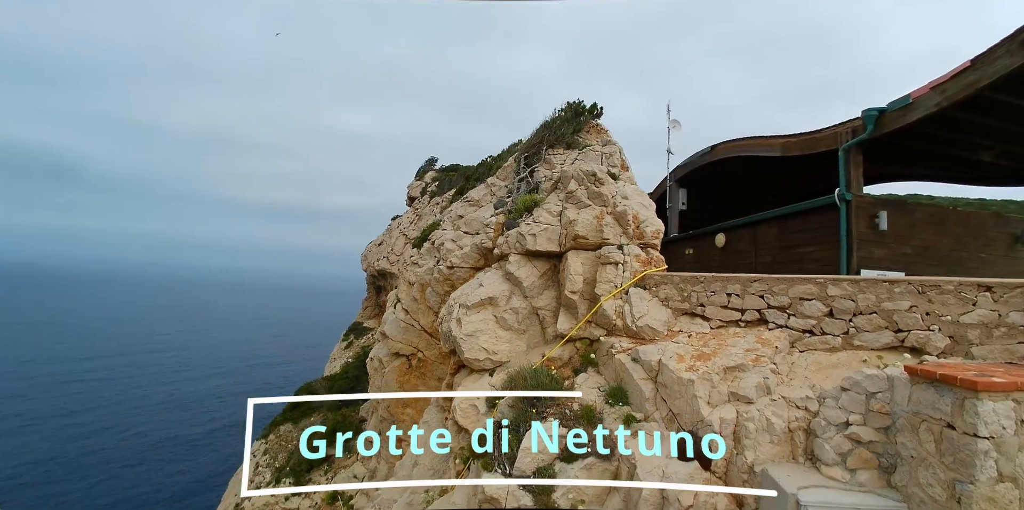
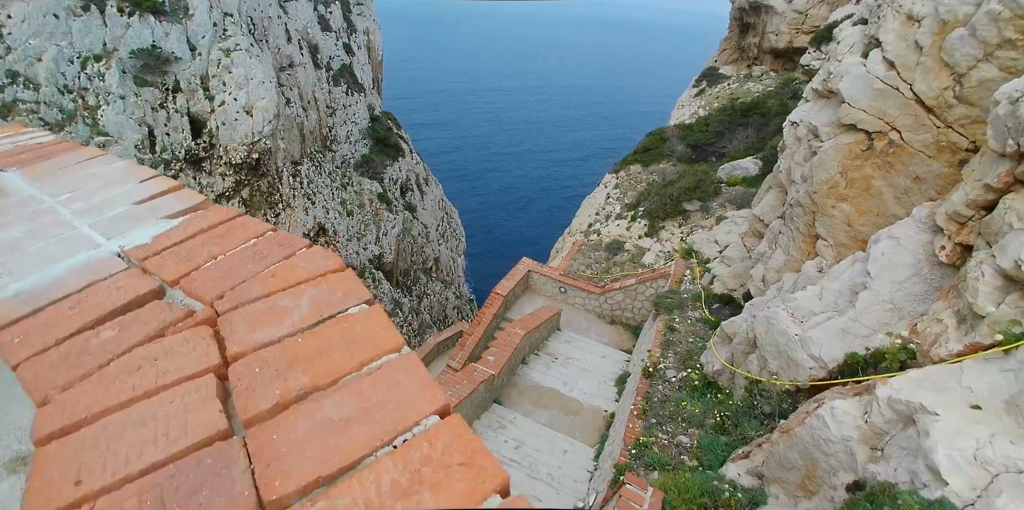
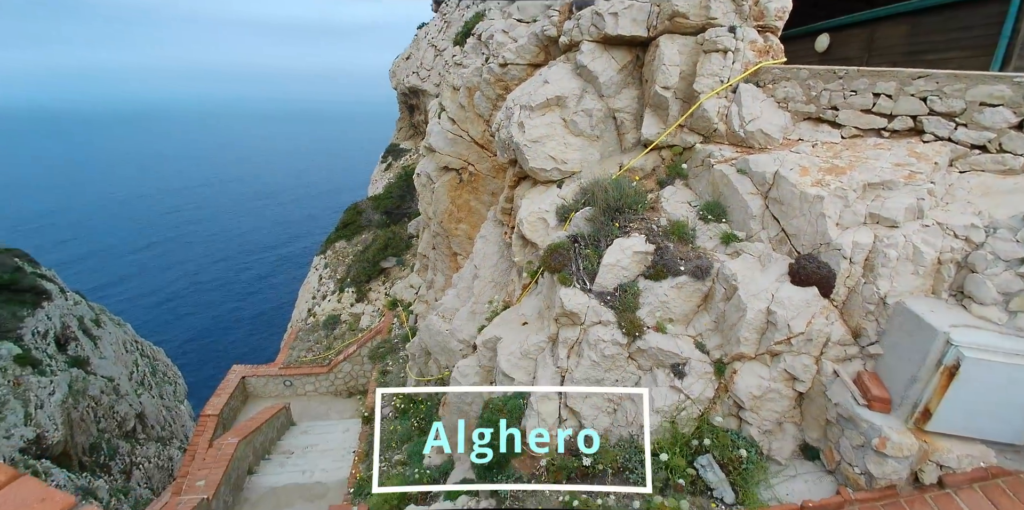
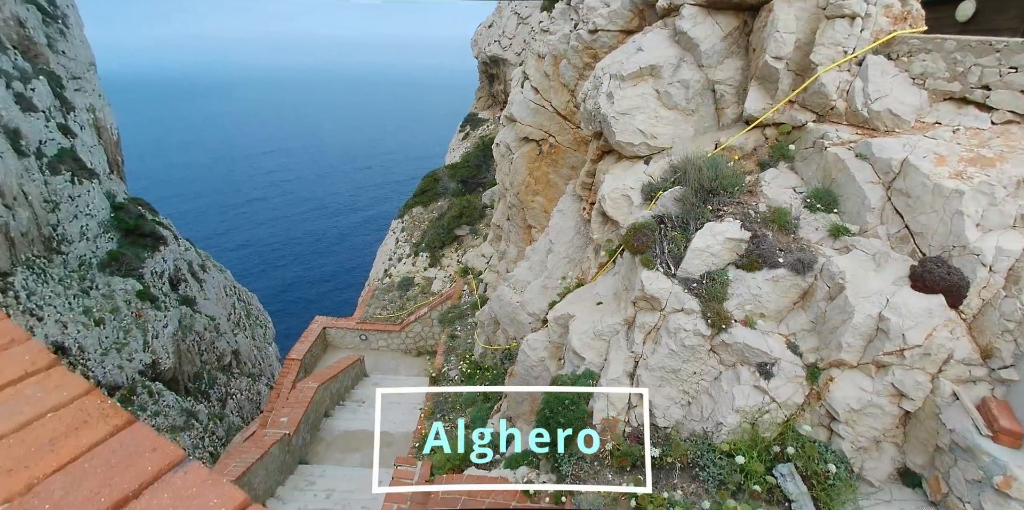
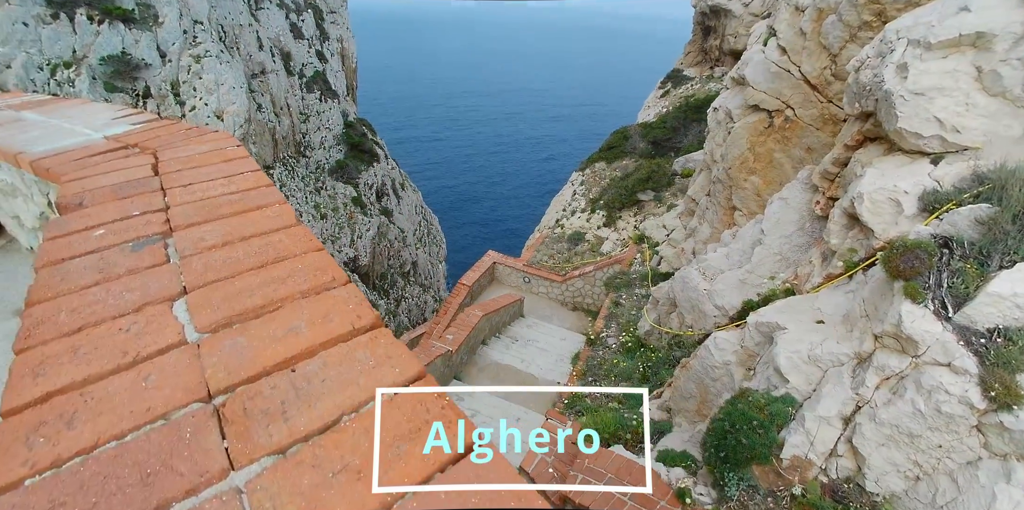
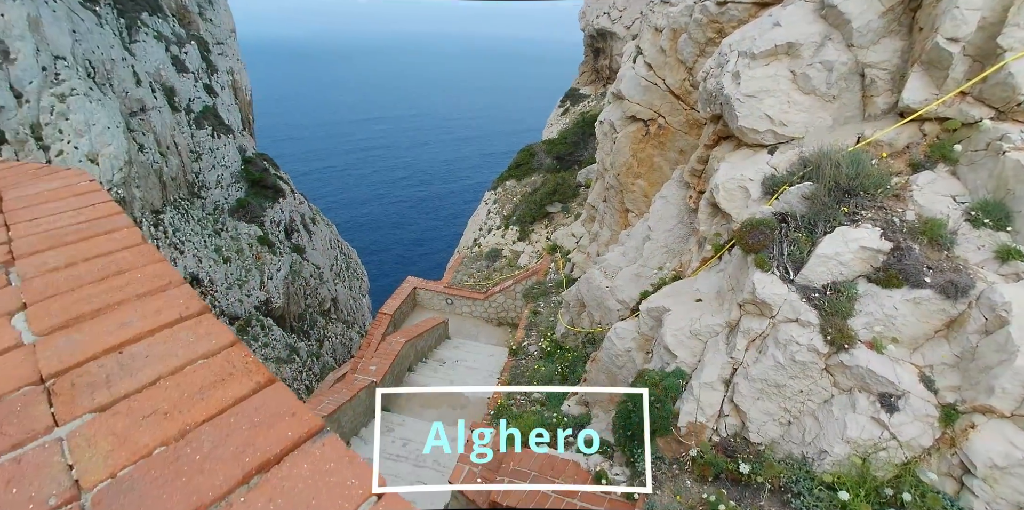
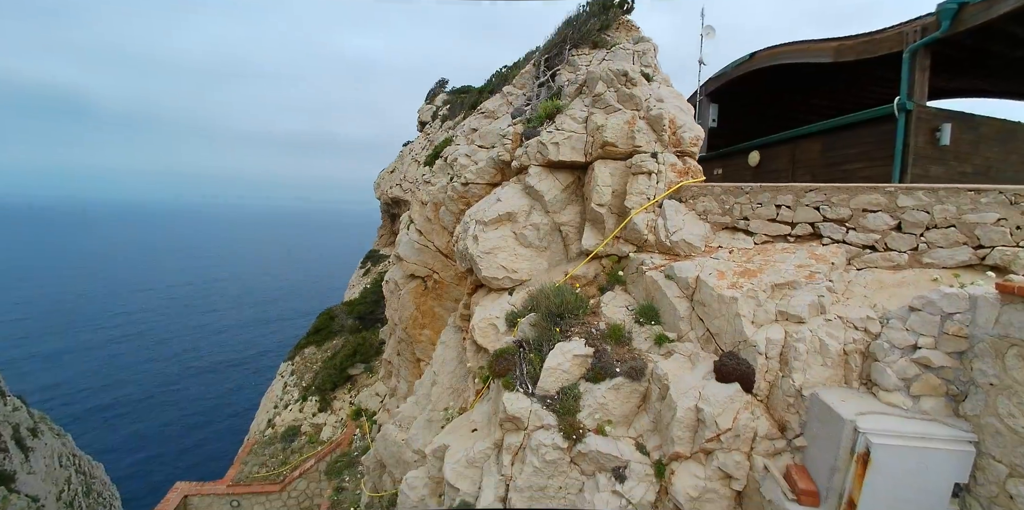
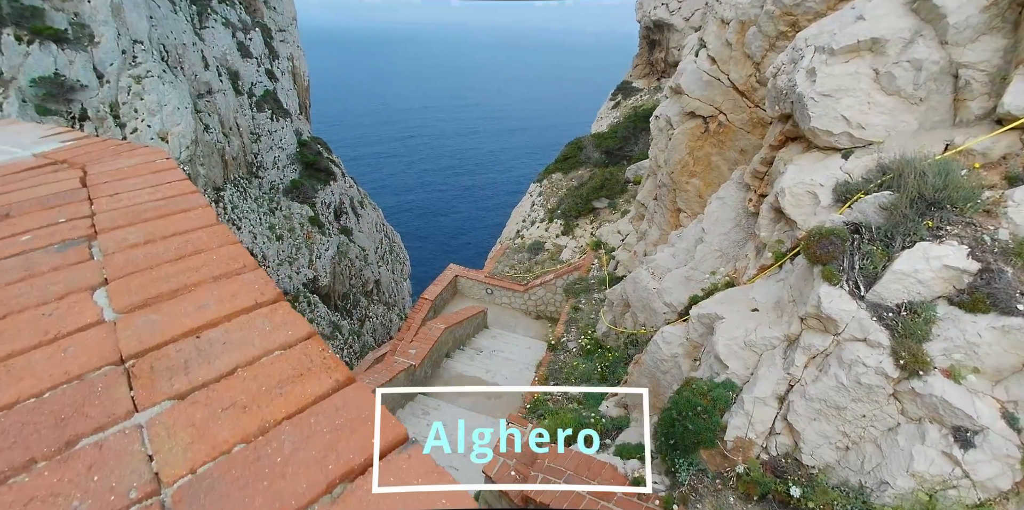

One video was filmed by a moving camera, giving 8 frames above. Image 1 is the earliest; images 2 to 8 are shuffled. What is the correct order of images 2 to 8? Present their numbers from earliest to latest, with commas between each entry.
7, 3, 4, 6, 8, 5, 2
